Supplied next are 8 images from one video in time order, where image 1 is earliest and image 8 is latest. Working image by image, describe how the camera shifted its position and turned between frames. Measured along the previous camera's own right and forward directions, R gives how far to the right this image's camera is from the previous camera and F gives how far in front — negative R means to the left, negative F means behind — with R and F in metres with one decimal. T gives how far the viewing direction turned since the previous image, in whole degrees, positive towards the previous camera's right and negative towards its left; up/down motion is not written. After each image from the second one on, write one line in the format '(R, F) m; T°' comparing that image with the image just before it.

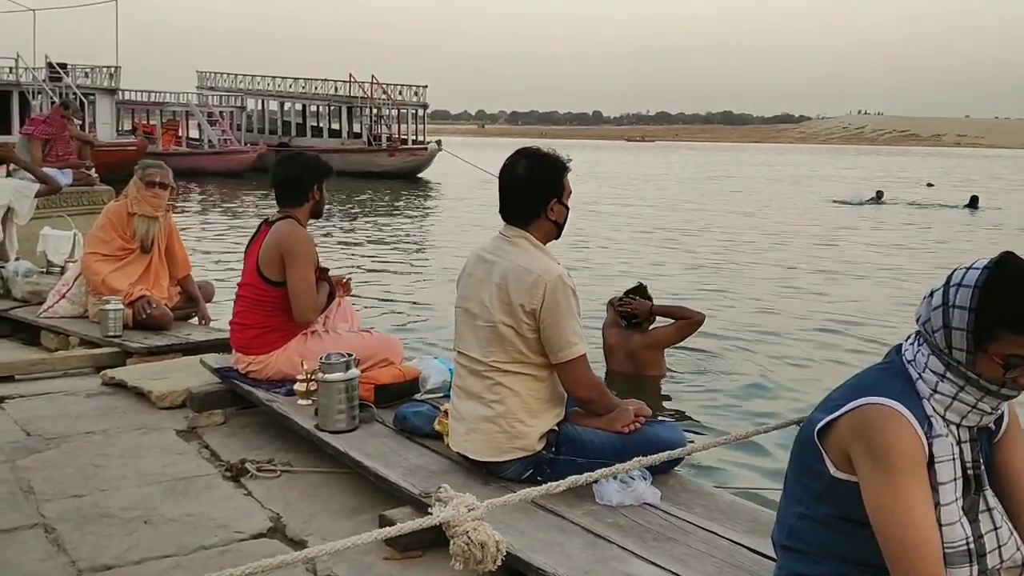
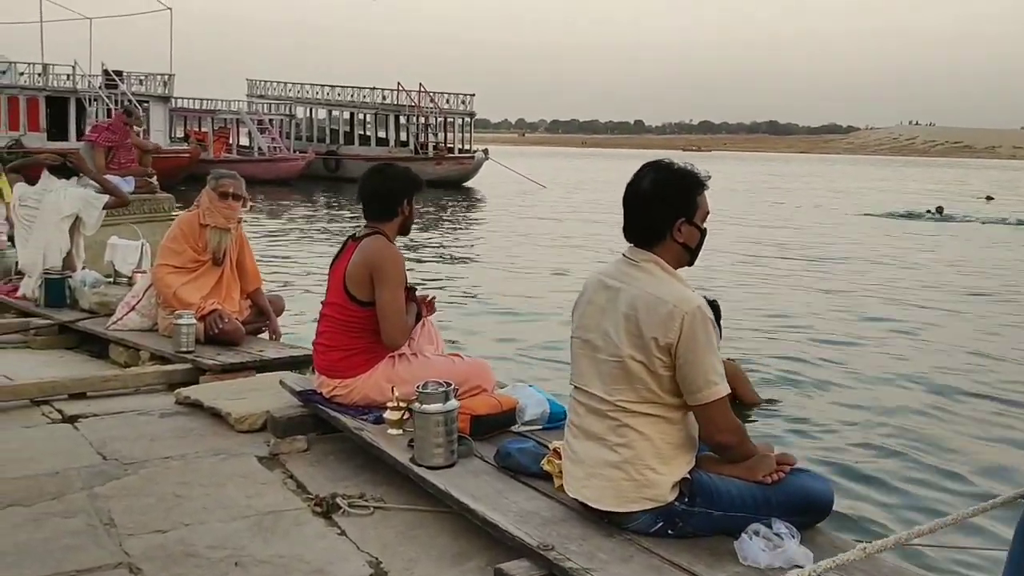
(-0.3, +0.3) m; -2°
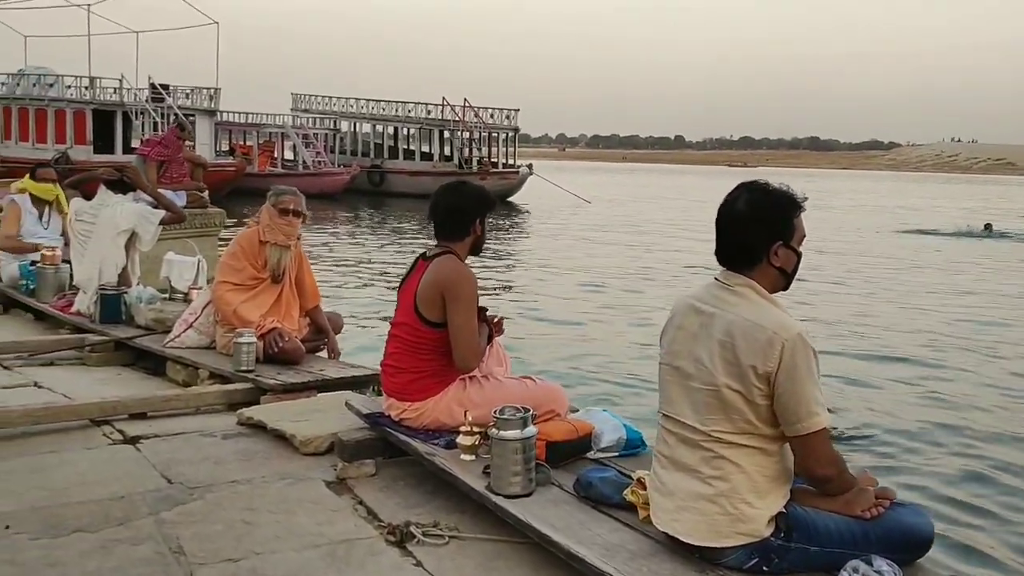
(-0.2, +0.1) m; -2°
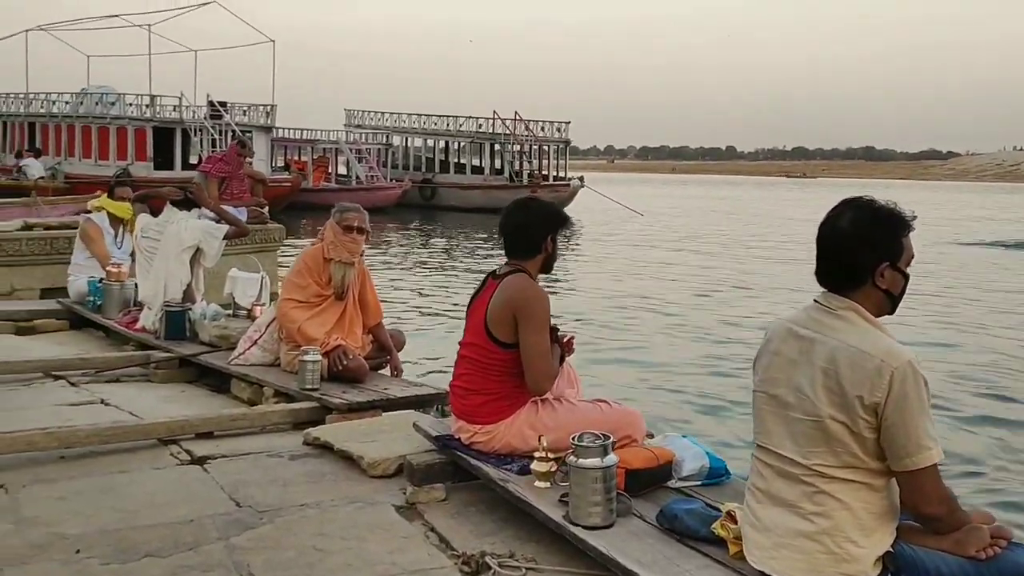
(-0.1, +0.1) m; -3°
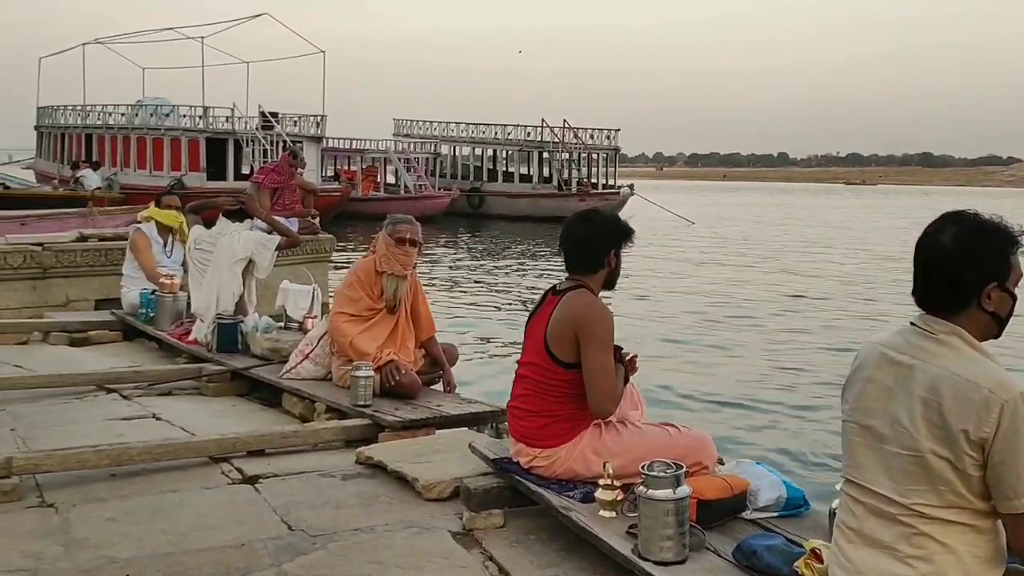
(-0.1, +0.2) m; -3°
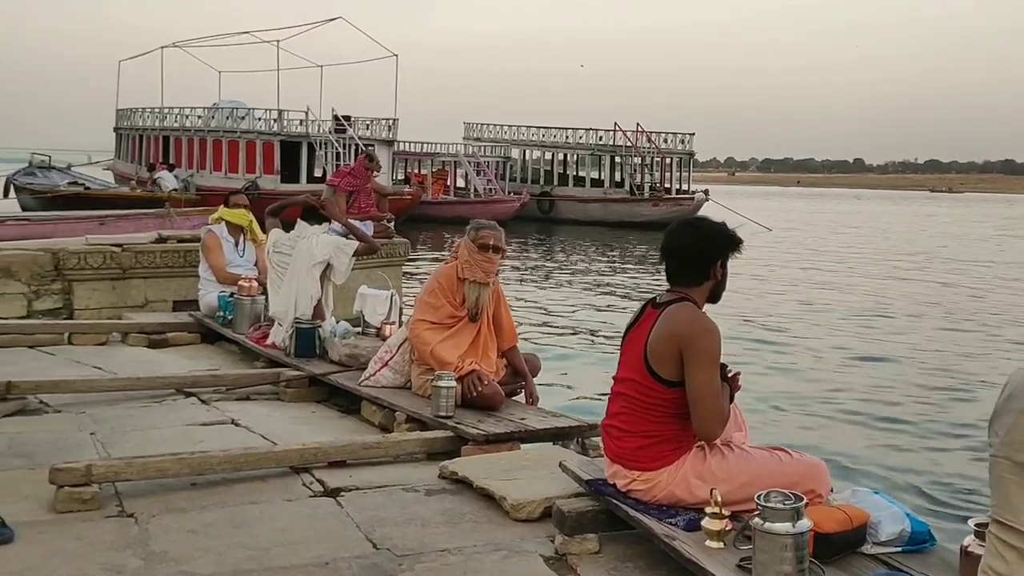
(-0.1, +0.2) m; -4°
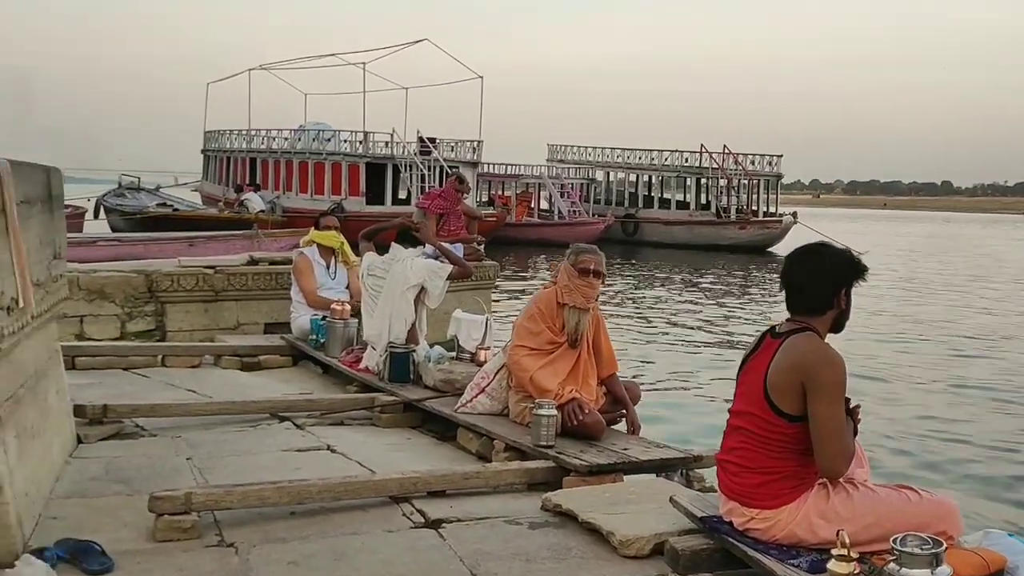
(-0.1, +0.2) m; -5°
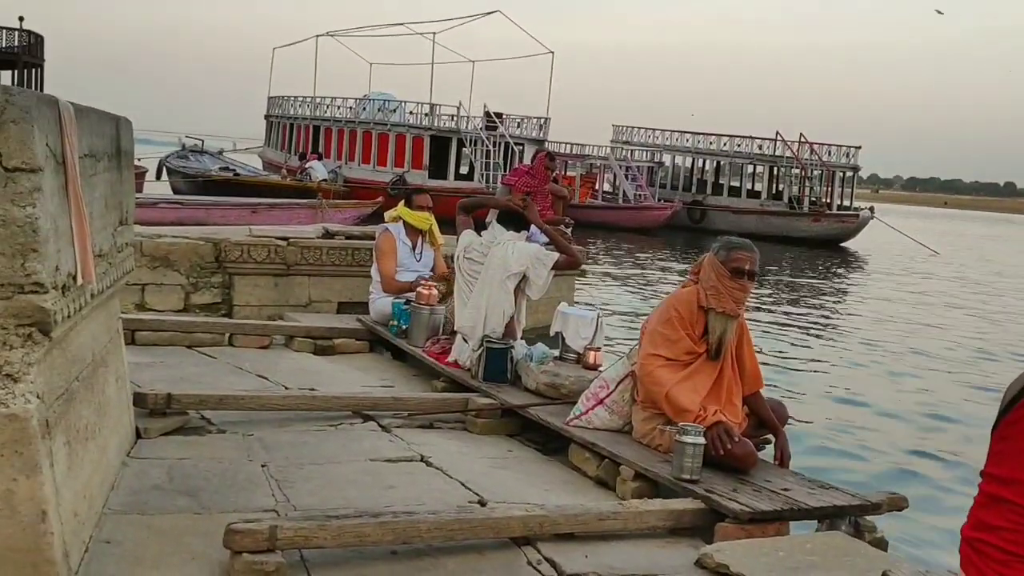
(-0.5, +0.9) m; -3°
